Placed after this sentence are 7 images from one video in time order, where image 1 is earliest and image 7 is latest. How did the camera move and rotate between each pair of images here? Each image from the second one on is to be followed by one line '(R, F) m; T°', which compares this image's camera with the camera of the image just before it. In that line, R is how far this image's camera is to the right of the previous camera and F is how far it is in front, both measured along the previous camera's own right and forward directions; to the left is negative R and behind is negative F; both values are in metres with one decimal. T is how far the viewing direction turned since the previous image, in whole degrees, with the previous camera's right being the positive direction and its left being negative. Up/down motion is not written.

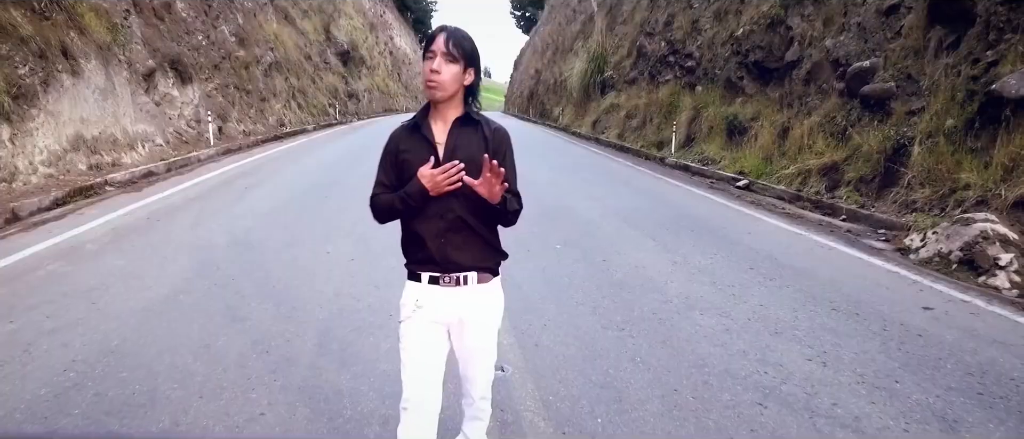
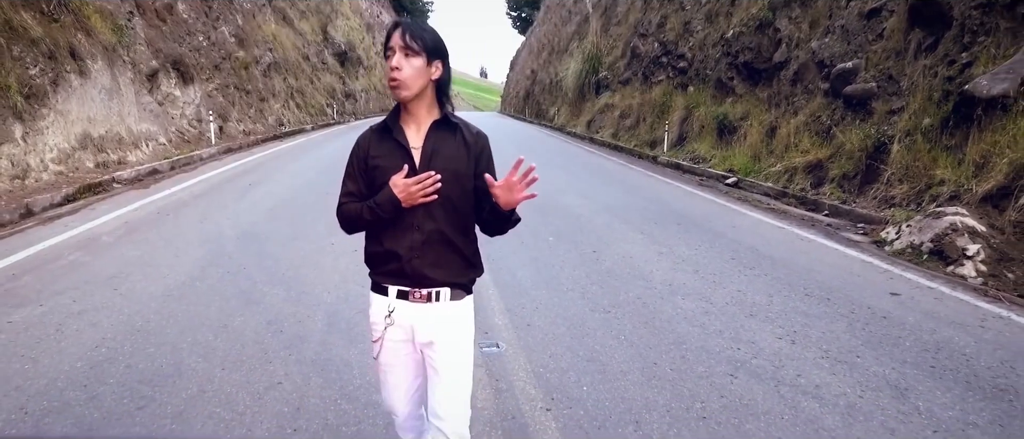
(0.0, -0.4) m; 0°
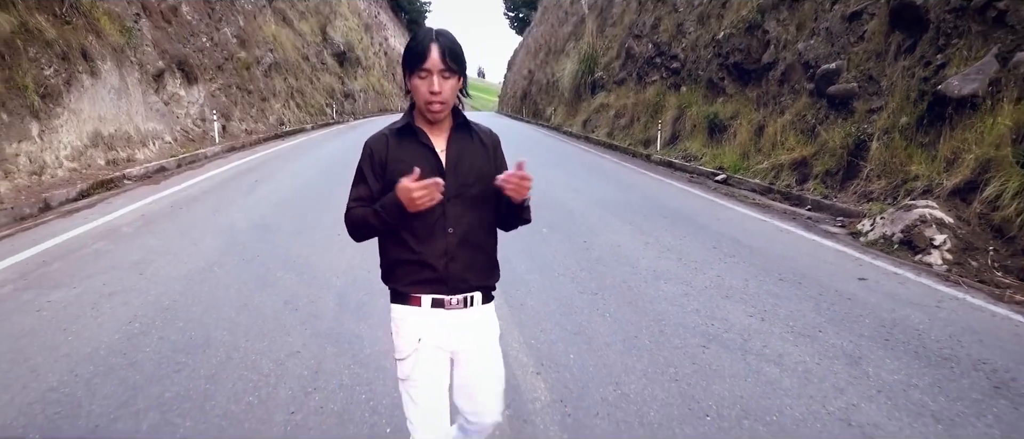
(0.0, -0.4) m; 0°
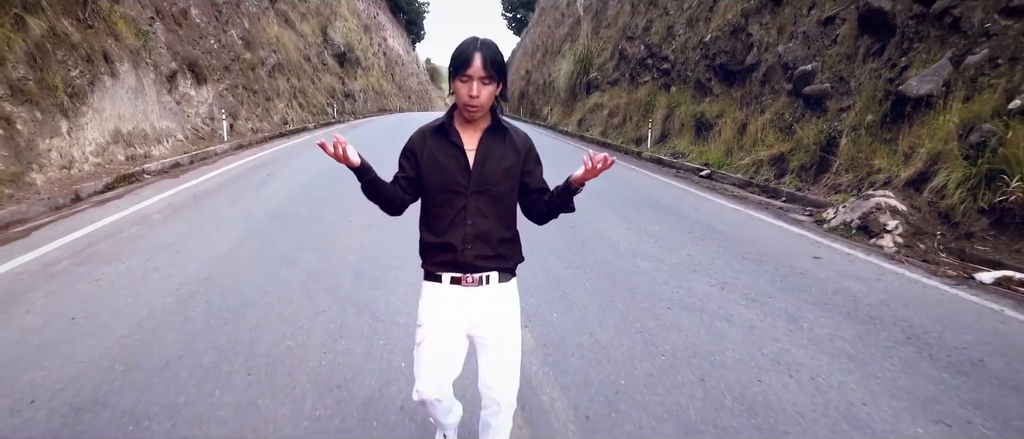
(0.0, -0.8) m; 0°
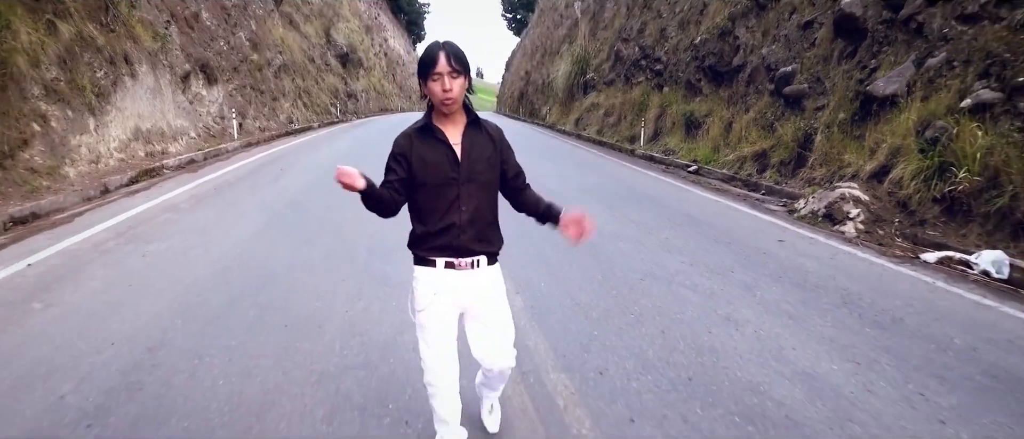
(+0.1, -0.8) m; 0°
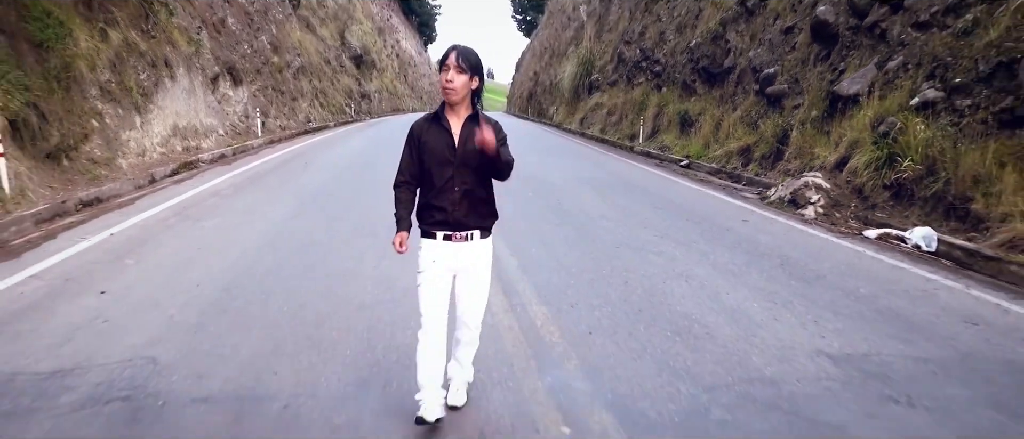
(+0.1, -1.2) m; -1°
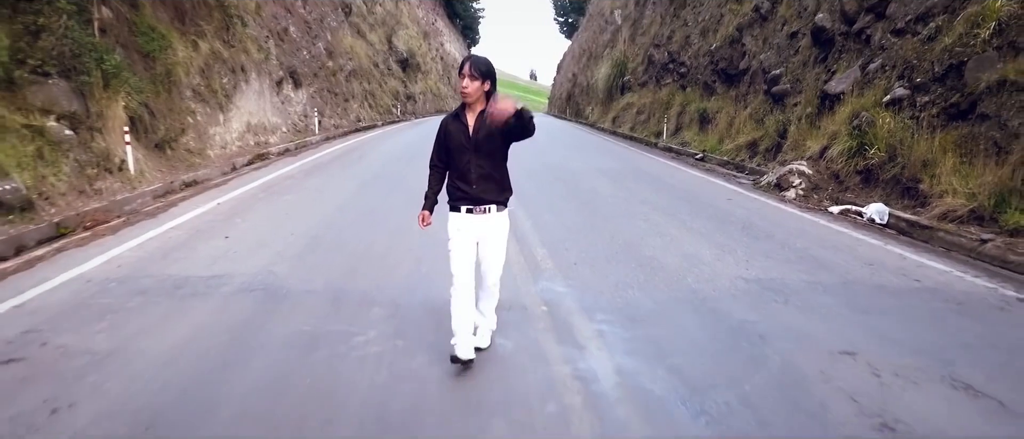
(+0.3, -1.8) m; -3°
